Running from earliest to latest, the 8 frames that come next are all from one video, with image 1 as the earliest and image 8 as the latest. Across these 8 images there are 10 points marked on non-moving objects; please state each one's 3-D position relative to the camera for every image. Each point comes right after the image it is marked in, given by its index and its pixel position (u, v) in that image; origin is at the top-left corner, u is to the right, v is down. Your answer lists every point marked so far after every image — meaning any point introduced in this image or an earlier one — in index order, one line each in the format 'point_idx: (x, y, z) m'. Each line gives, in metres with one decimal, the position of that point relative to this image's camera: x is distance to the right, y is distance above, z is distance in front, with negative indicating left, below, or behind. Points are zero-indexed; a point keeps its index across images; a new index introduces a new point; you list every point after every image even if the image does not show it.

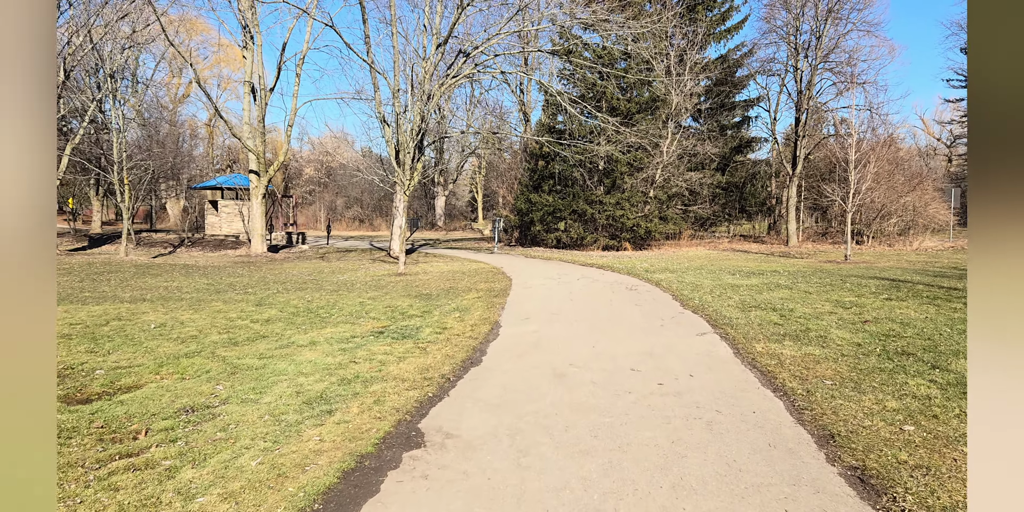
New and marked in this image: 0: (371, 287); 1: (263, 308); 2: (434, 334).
0: (-1.9, -0.4, +10.0) m
1: (-2.7, -0.6, +7.7) m
2: (-0.7, -0.7, +6.1) m
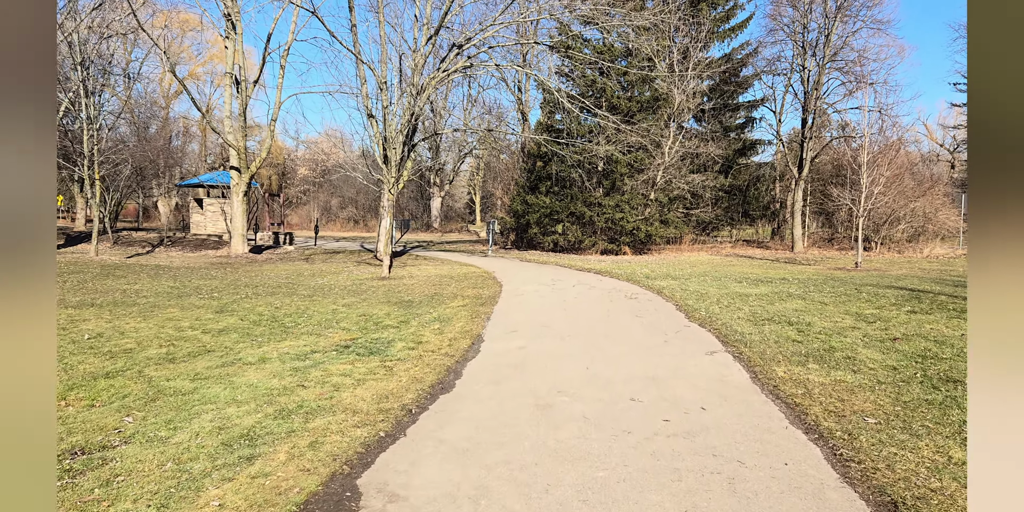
0: (-2.1, -0.5, +9.2) m
1: (-2.8, -0.6, +6.9) m
2: (-0.8, -0.7, +5.4) m
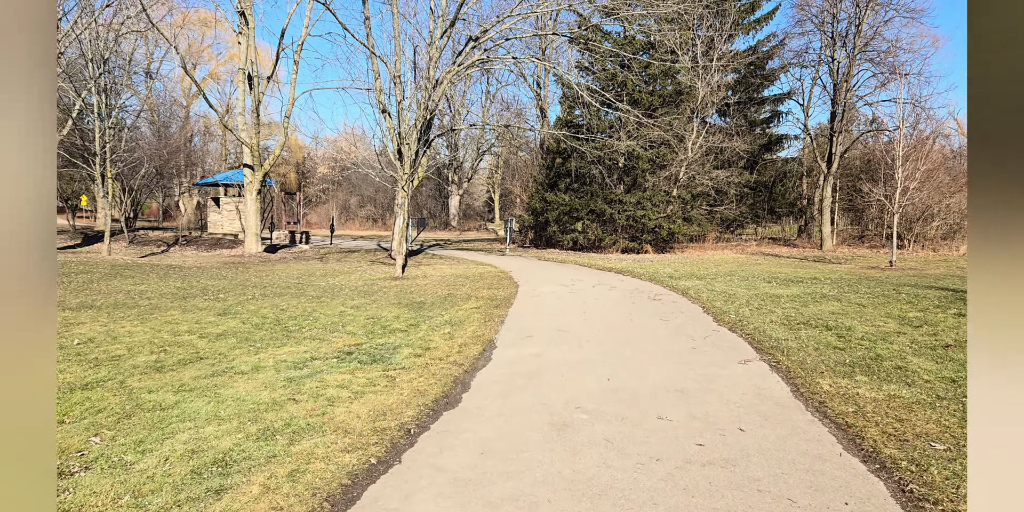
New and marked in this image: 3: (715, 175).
0: (-1.9, -0.5, +8.9) m
1: (-2.6, -0.6, +6.6) m
2: (-0.7, -0.7, +5.0) m
3: (+5.3, +2.1, +18.8) m
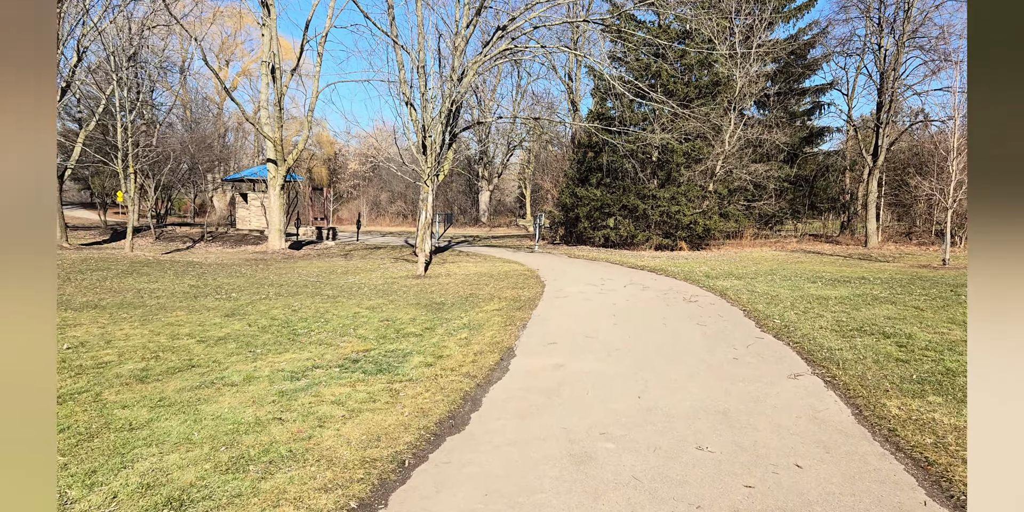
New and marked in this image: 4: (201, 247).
0: (-1.6, -0.4, +8.4) m
1: (-2.4, -0.6, +6.2) m
2: (-0.6, -0.7, +4.5) m
3: (+6.0, +2.2, +18.1) m
4: (-6.6, +0.2, +15.3) m
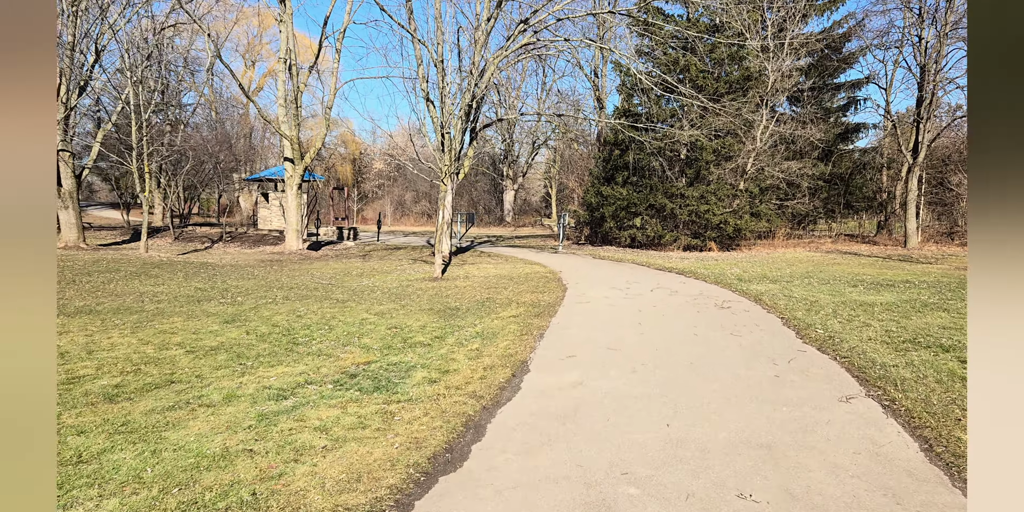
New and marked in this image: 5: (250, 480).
0: (-1.3, -0.5, +8.0) m
1: (-2.3, -0.6, +5.9) m
2: (-0.5, -0.7, +4.1) m
3: (+6.6, +2.2, +17.4) m
4: (-6.2, +0.2, +15.1) m
5: (-0.9, -0.8, +2.6) m
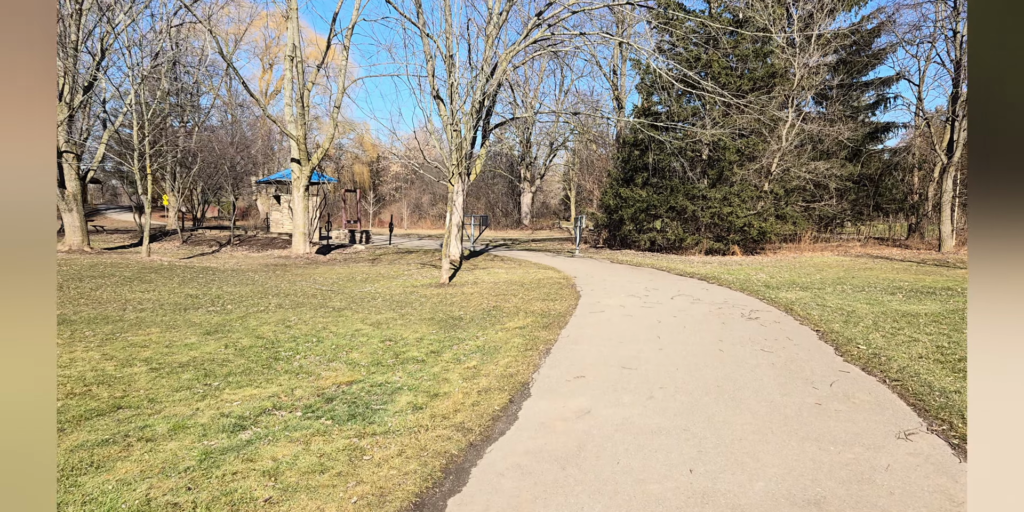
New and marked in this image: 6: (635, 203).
0: (-1.2, -0.5, +7.5) m
1: (-2.3, -0.6, +5.4) m
2: (-0.5, -0.8, +3.5) m
3: (+6.9, +2.1, +16.6) m
4: (-5.9, +0.1, +14.7) m
5: (-1.0, -0.8, +2.0) m
6: (+2.9, +1.3, +17.1) m
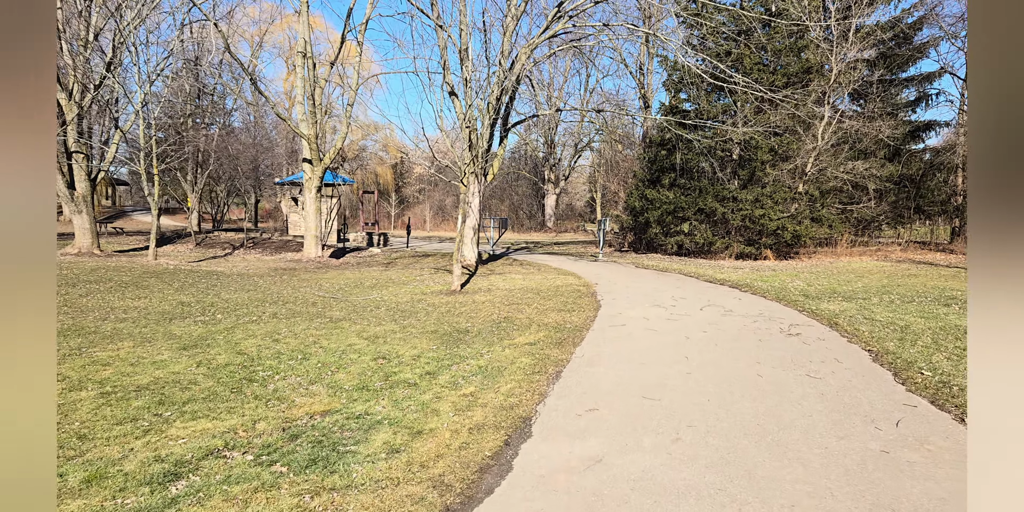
0: (-1.1, -0.6, +6.9) m
1: (-2.2, -0.7, +4.8) m
2: (-0.5, -0.8, +2.9) m
3: (+7.4, +2.0, +15.7) m
4: (-5.5, 0.0, +14.3) m
5: (-1.1, -0.9, +1.4) m
6: (+3.4, +1.2, +16.3) m
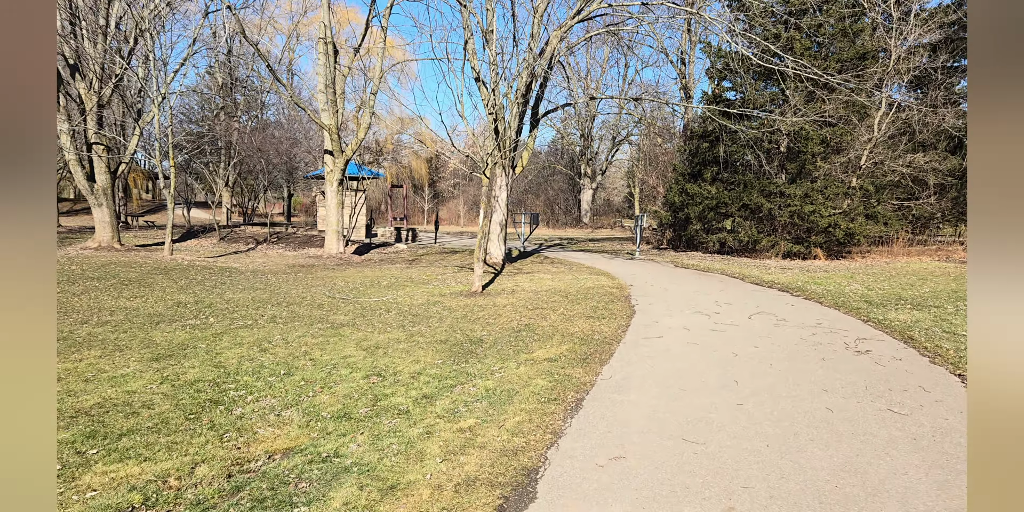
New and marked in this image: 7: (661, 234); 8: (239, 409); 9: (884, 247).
0: (-0.9, -0.5, +6.3) m
1: (-2.1, -0.7, +4.2) m
2: (-0.5, -0.8, +2.2) m
3: (+8.1, +2.0, +14.6) m
4: (-4.9, +0.1, +13.8) m
5: (-1.1, -0.9, +0.8) m
6: (+4.1, +1.2, +15.4) m
7: (+3.8, +0.5, +18.7) m
8: (-1.4, -0.8, +3.6) m
9: (+8.5, +0.2, +16.5) m
